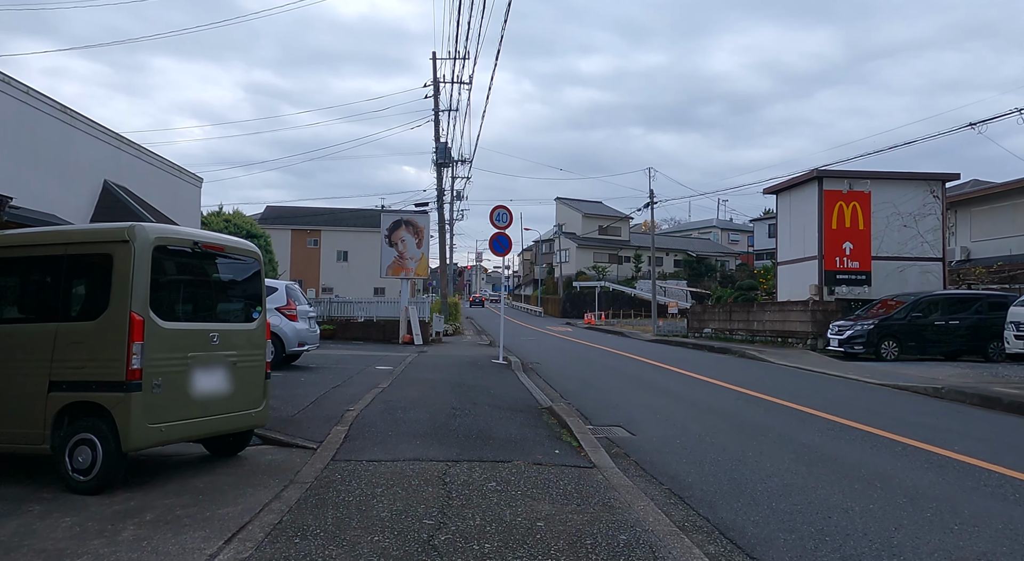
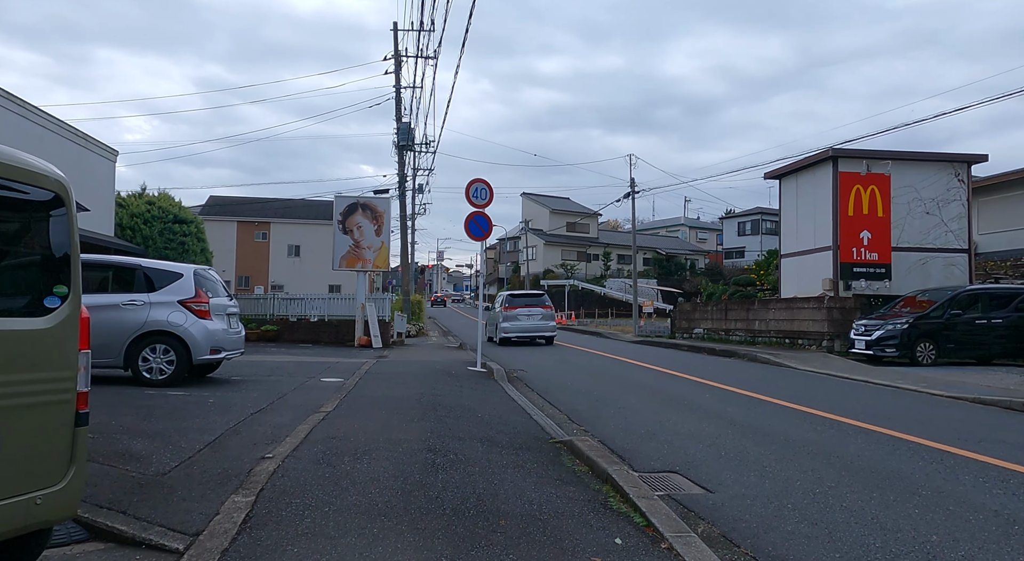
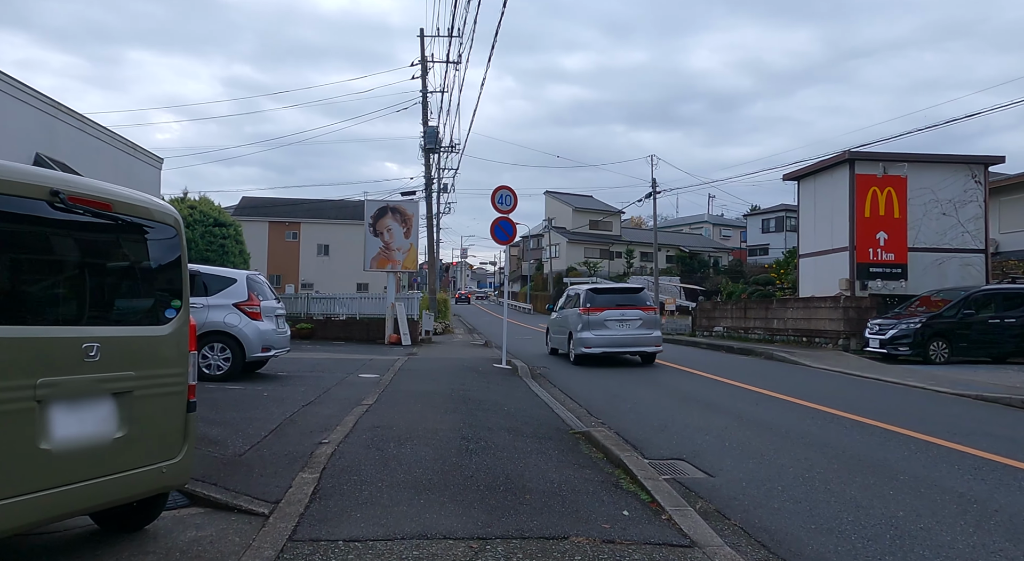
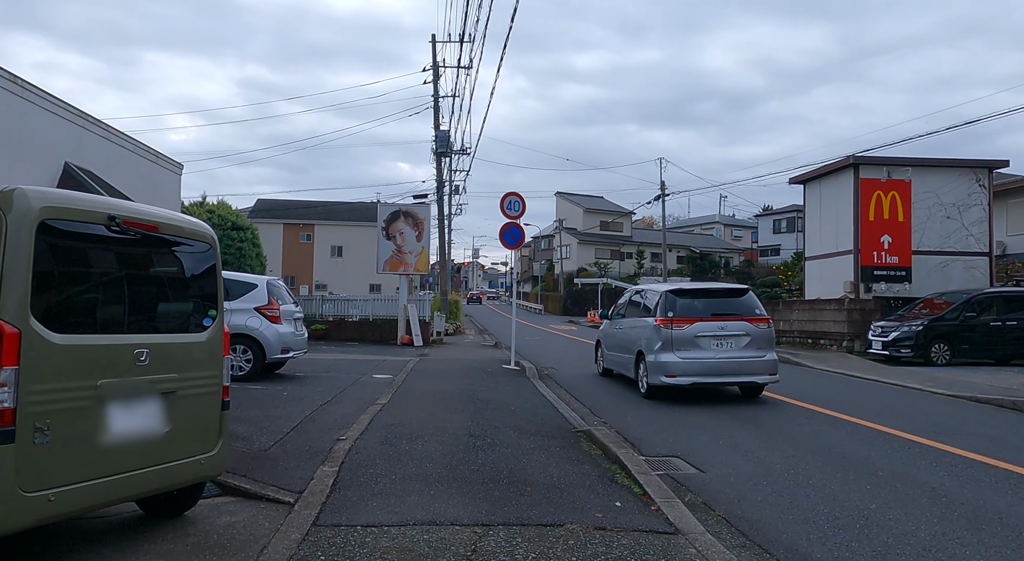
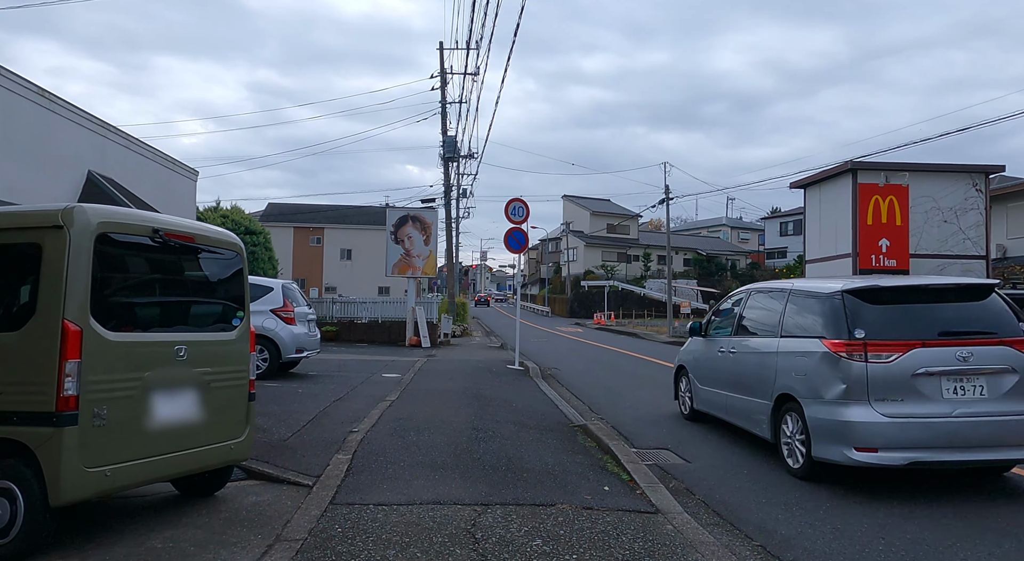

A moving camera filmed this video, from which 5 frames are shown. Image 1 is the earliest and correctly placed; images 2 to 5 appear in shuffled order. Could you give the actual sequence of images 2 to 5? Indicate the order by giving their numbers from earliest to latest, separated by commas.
5, 4, 3, 2
